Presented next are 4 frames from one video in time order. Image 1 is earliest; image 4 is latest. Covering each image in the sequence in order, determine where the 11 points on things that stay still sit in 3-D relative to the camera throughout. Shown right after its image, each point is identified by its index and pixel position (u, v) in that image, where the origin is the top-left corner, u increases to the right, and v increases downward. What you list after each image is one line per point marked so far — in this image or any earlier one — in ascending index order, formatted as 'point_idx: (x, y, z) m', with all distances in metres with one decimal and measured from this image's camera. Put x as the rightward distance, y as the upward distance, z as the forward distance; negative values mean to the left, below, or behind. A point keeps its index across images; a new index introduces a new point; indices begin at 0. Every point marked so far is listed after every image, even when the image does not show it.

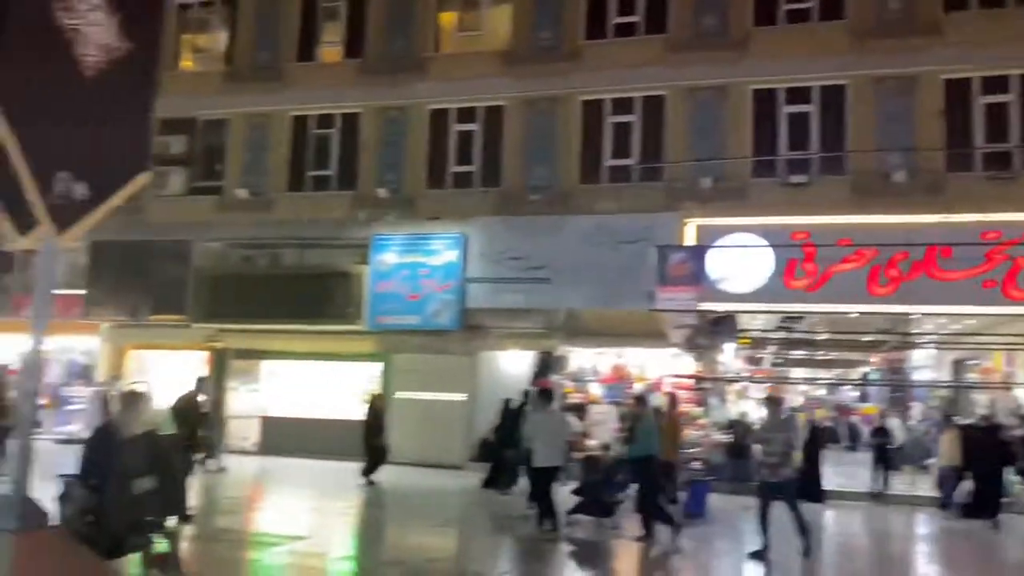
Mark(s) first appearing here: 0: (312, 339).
0: (-4.3, -1.1, +18.0) m
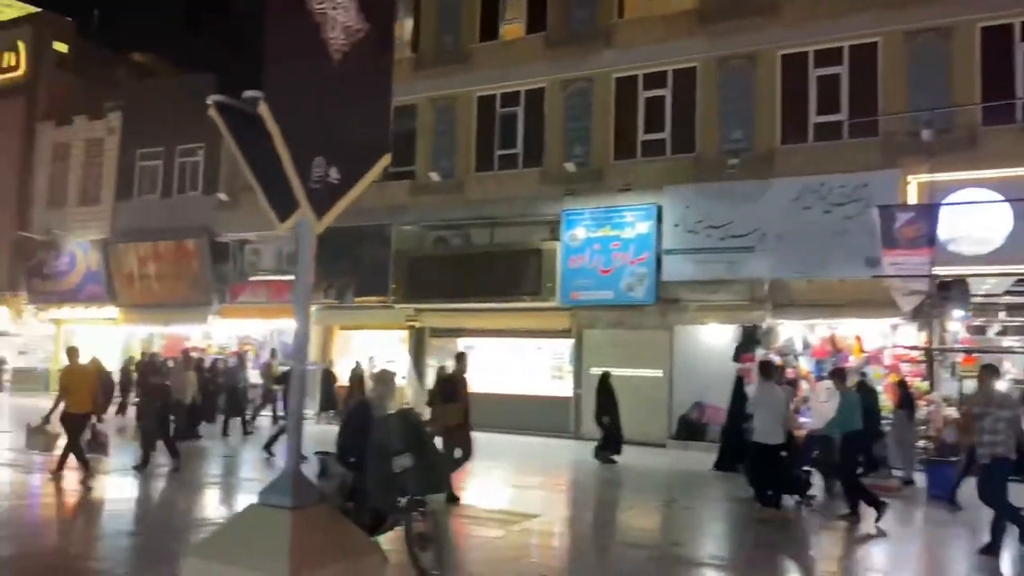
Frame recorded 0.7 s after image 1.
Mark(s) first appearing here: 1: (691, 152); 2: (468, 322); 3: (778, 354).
0: (-0.1, -0.6, +18.1) m
1: (+3.5, +2.7, +16.5) m
2: (-1.0, -0.8, +18.7) m
3: (+4.9, -1.2, +15.4) m
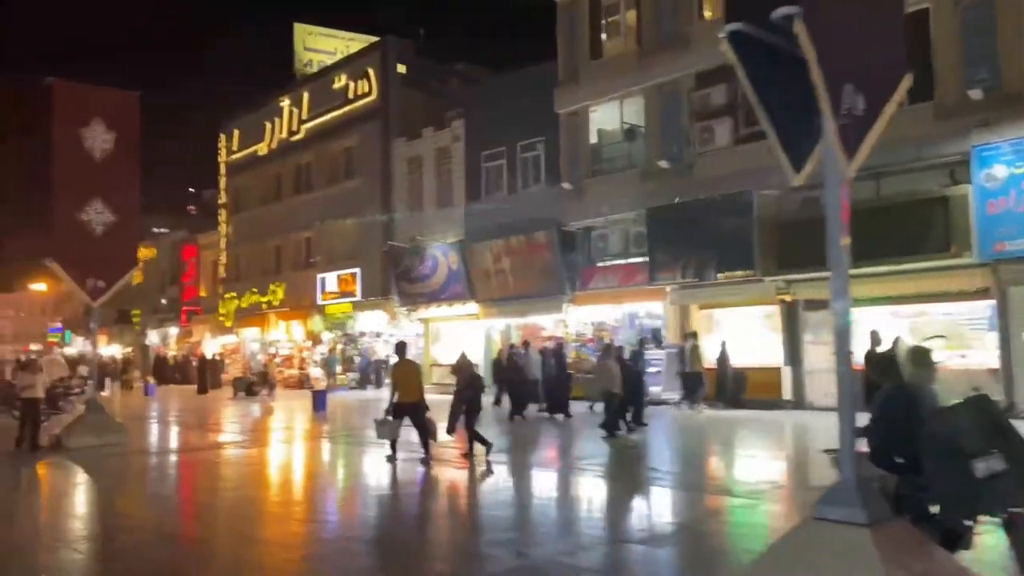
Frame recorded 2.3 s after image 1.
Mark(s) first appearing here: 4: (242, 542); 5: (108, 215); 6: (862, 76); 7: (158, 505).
0: (+7.3, +0.2, +15.8) m
1: (+9.8, +3.7, +13.0) m
2: (+6.7, 0.0, +16.7) m
3: (+11.1, -0.1, +11.5) m
4: (-2.7, -2.6, +8.7) m
5: (-6.7, +1.2, +14.0) m
6: (+1.9, +1.2, +4.6) m
7: (-4.7, -2.8, +11.0) m
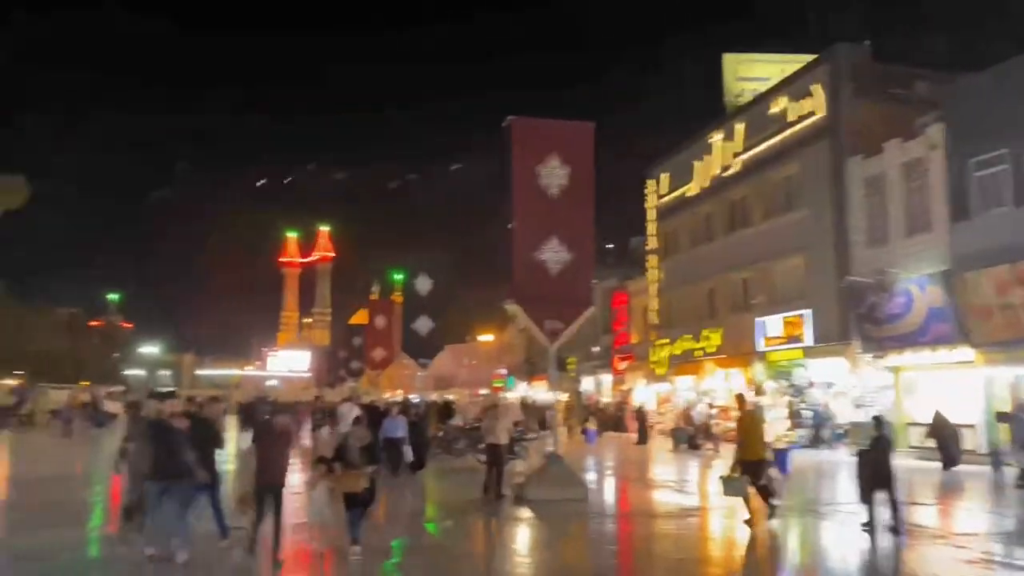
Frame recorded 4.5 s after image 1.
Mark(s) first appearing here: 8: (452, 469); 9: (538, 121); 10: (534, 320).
0: (+14.1, 0.0, +8.3) m
1: (+14.9, +3.7, +4.8) m
2: (+14.0, -0.3, +9.3) m
3: (+15.4, 0.0, +2.7) m
4: (+2.0, -2.9, +6.4) m
5: (+0.8, +0.5, +13.2) m
6: (+4.1, +1.3, +0.8) m
7: (+1.2, -3.2, +9.3) m
8: (-1.4, -4.1, +19.2) m
9: (+0.4, +2.7, +13.5) m
10: (+0.3, -0.5, +13.1) m
